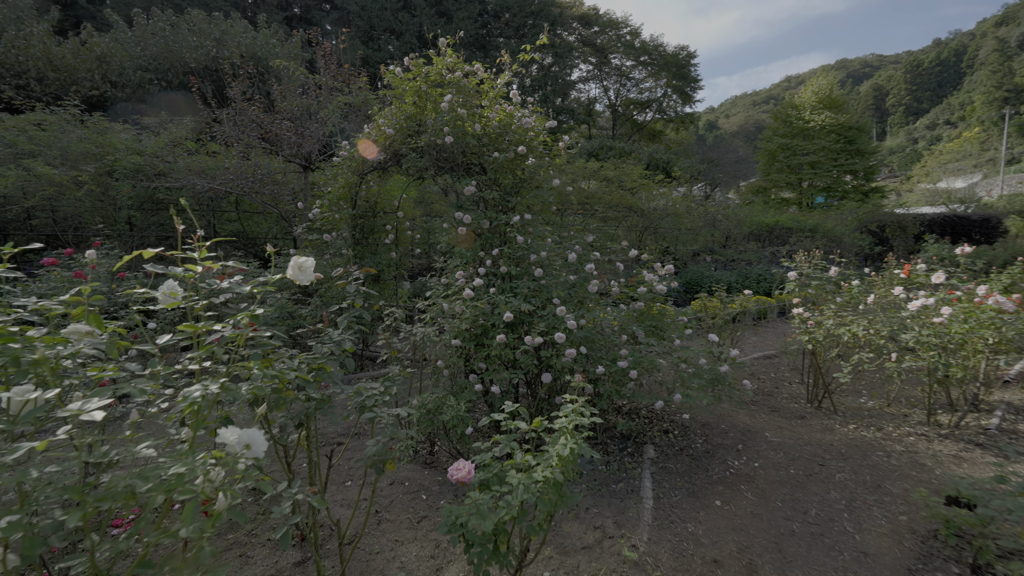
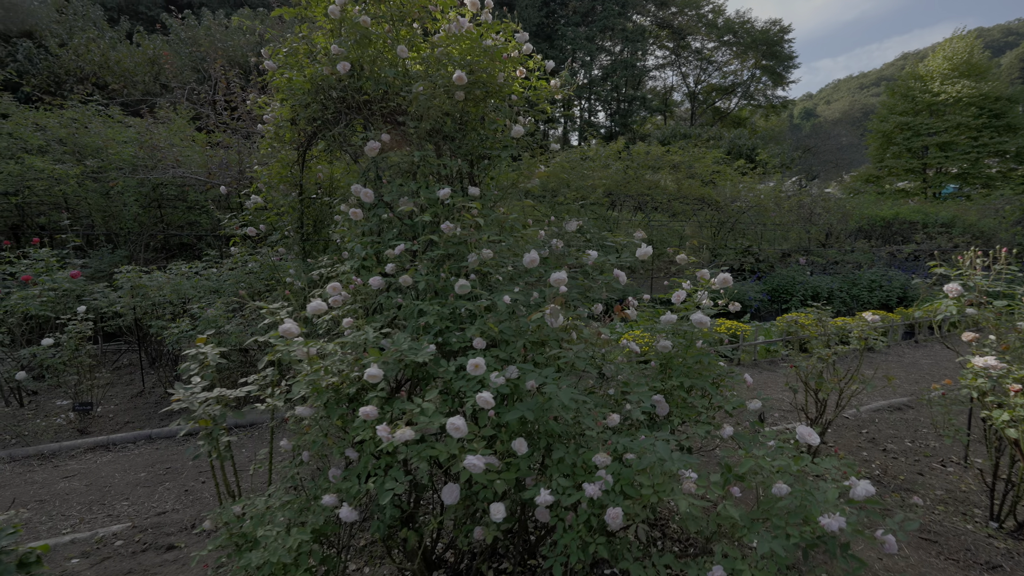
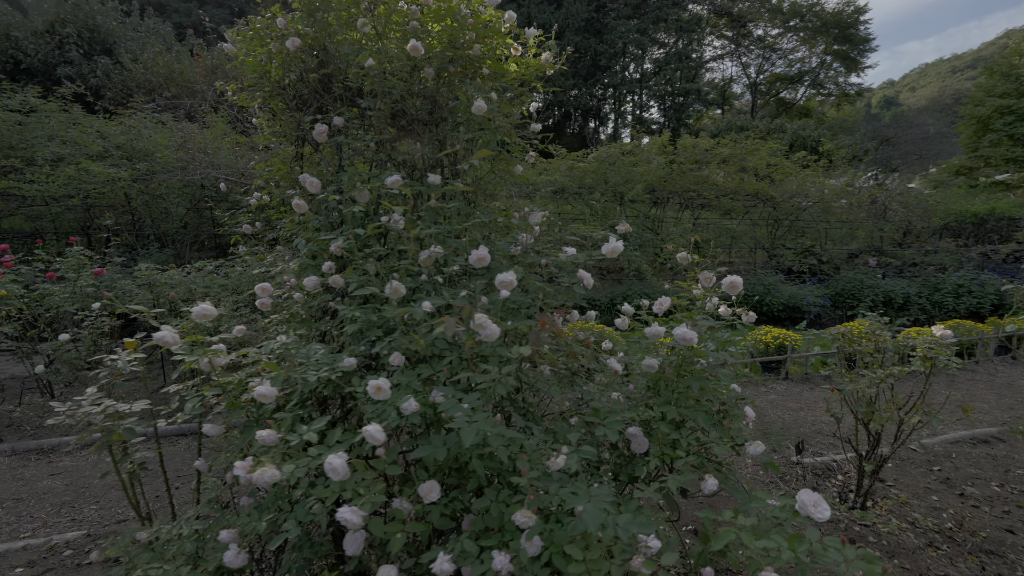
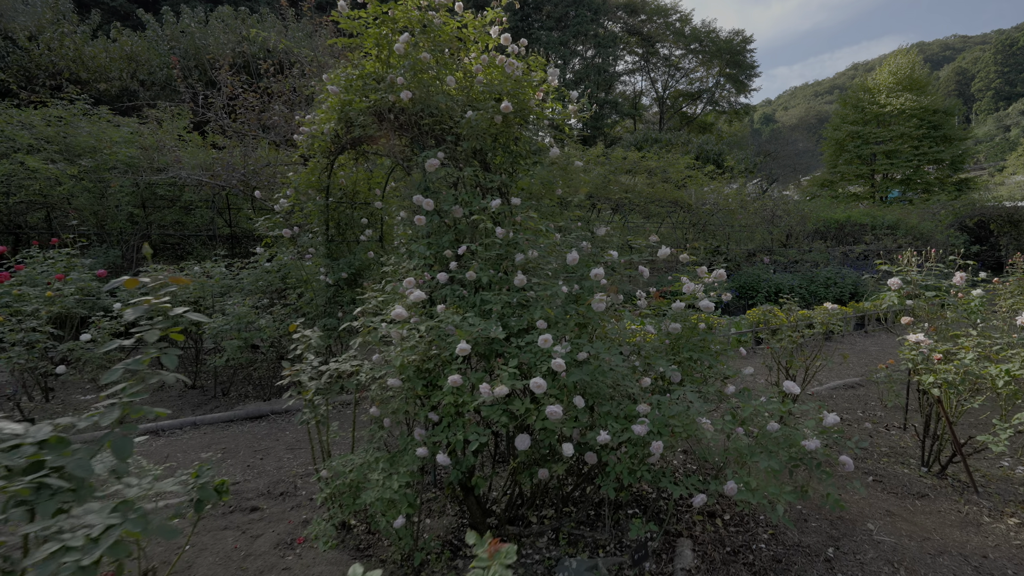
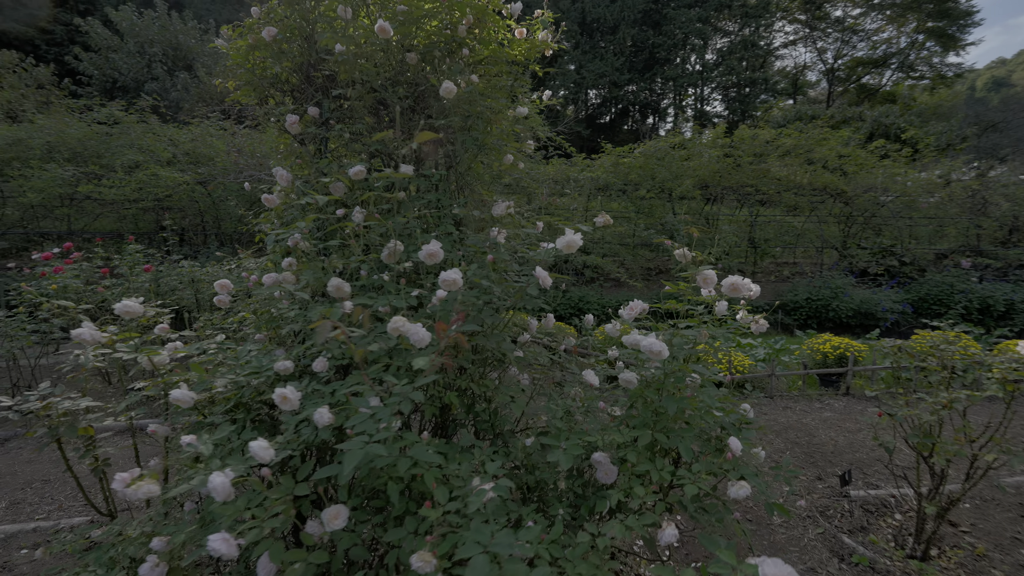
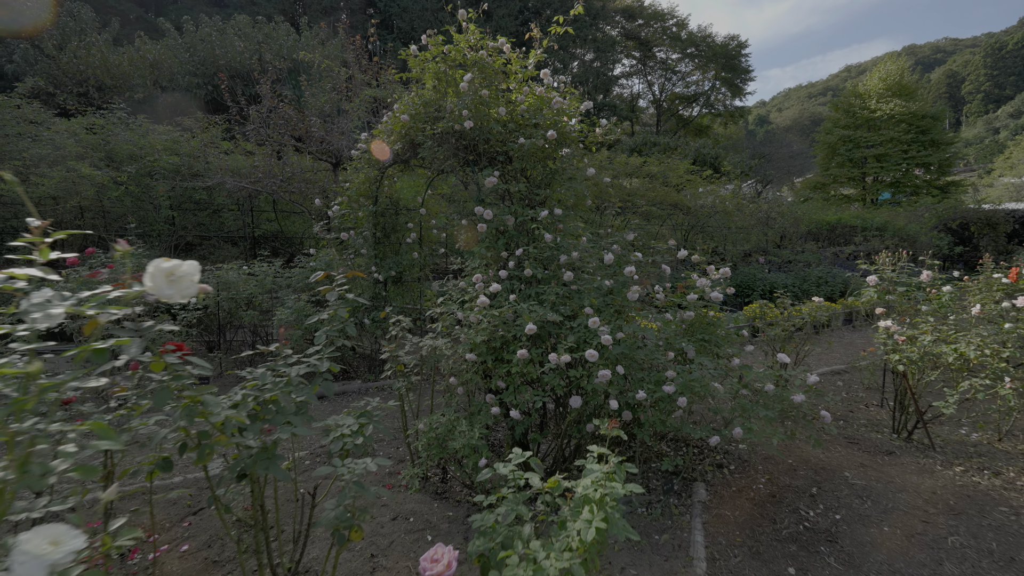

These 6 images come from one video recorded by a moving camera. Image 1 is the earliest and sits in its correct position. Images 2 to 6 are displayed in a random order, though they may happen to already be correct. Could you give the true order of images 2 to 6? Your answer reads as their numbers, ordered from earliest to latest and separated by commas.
6, 4, 2, 3, 5
